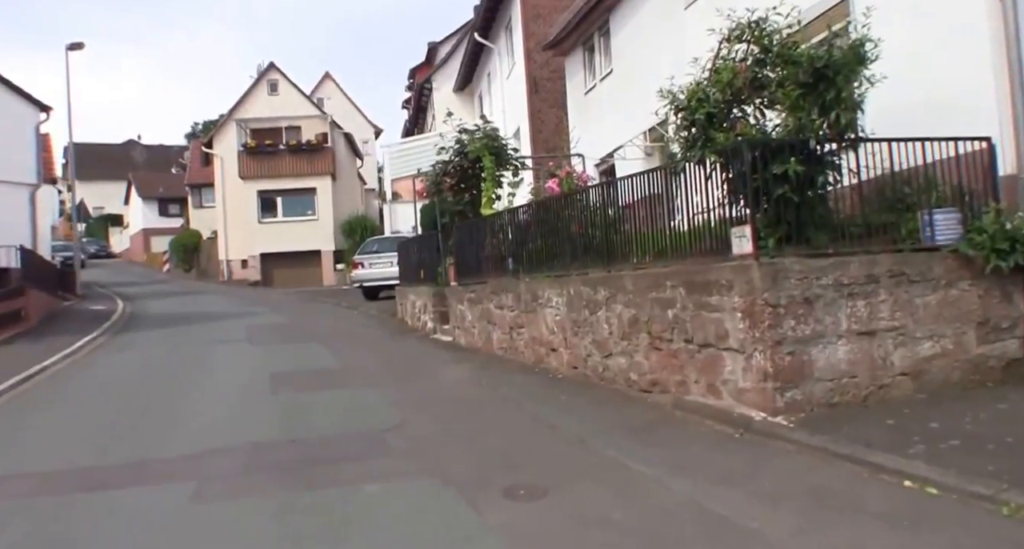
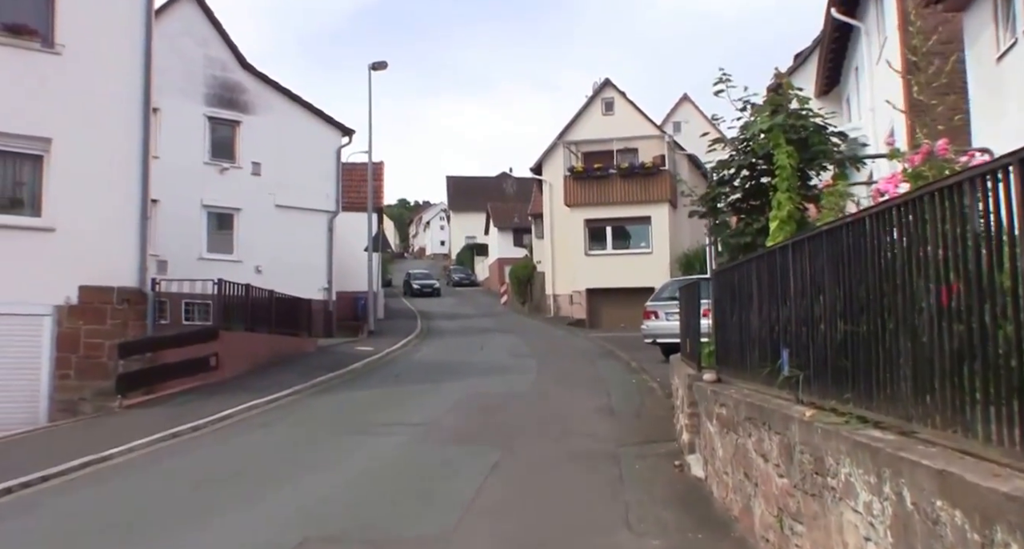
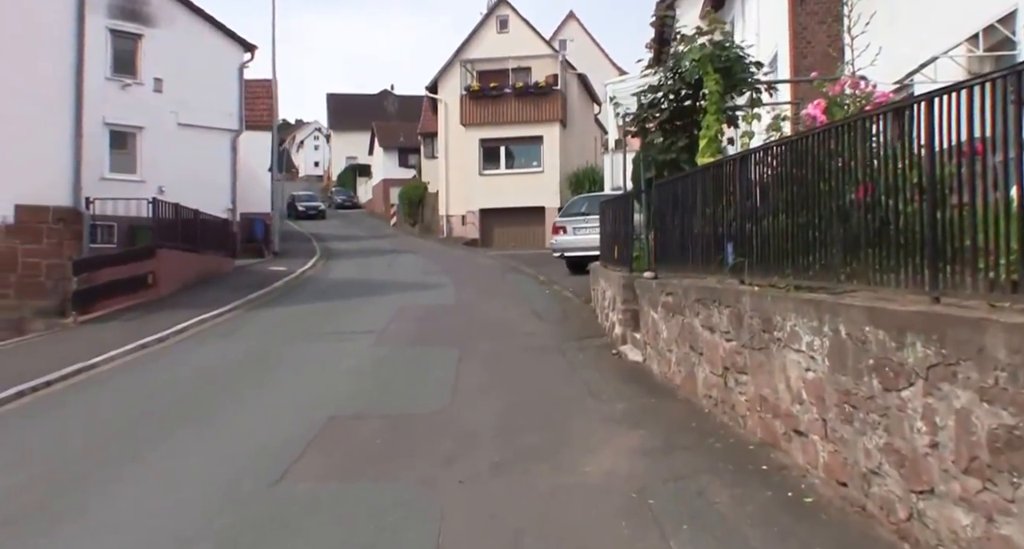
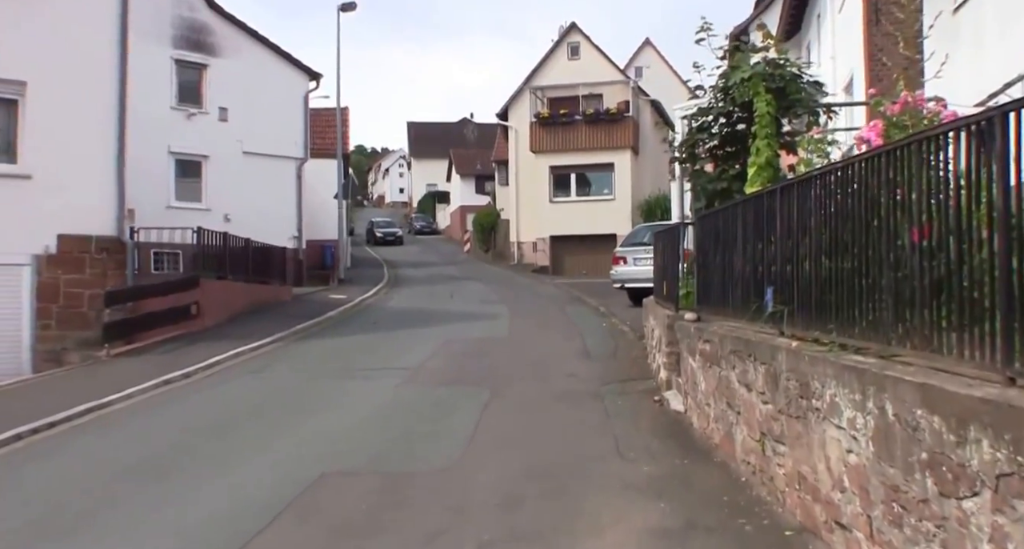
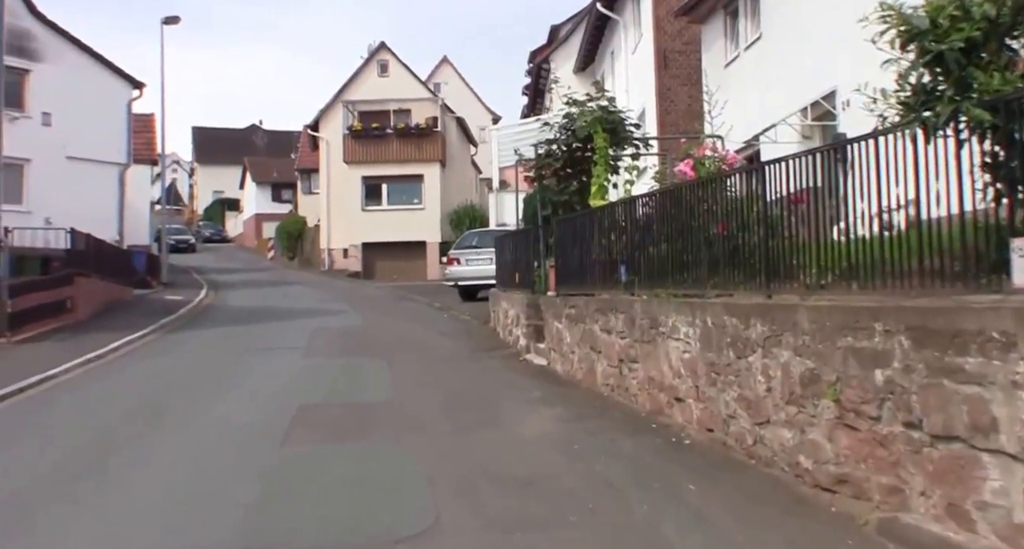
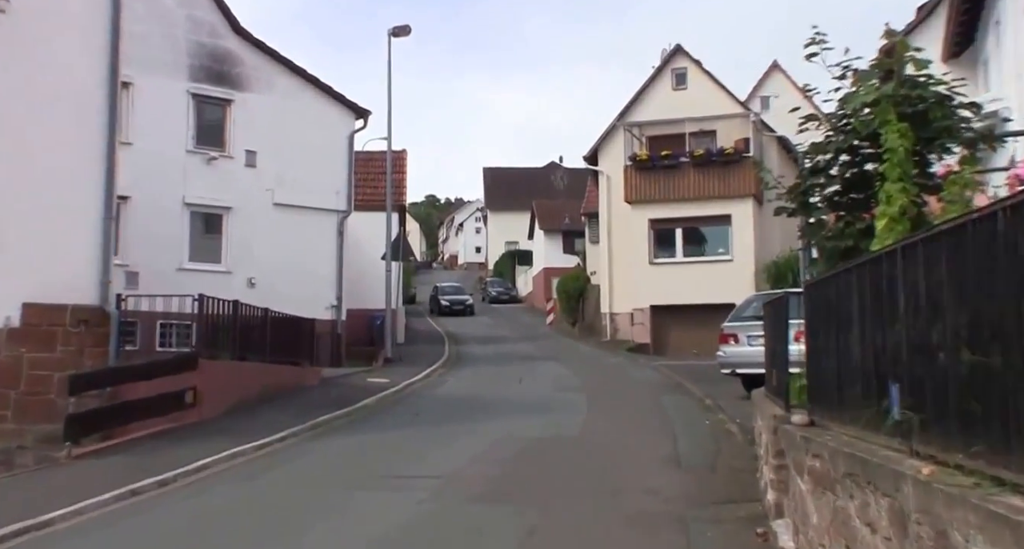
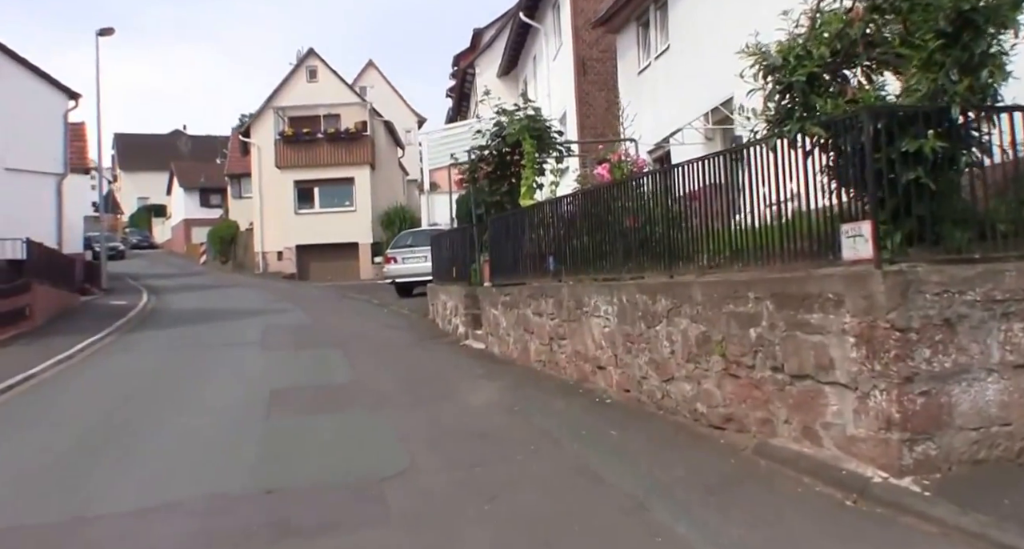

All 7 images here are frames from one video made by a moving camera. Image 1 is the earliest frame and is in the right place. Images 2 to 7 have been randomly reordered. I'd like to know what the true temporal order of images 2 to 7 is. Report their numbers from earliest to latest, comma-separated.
7, 5, 3, 4, 2, 6
